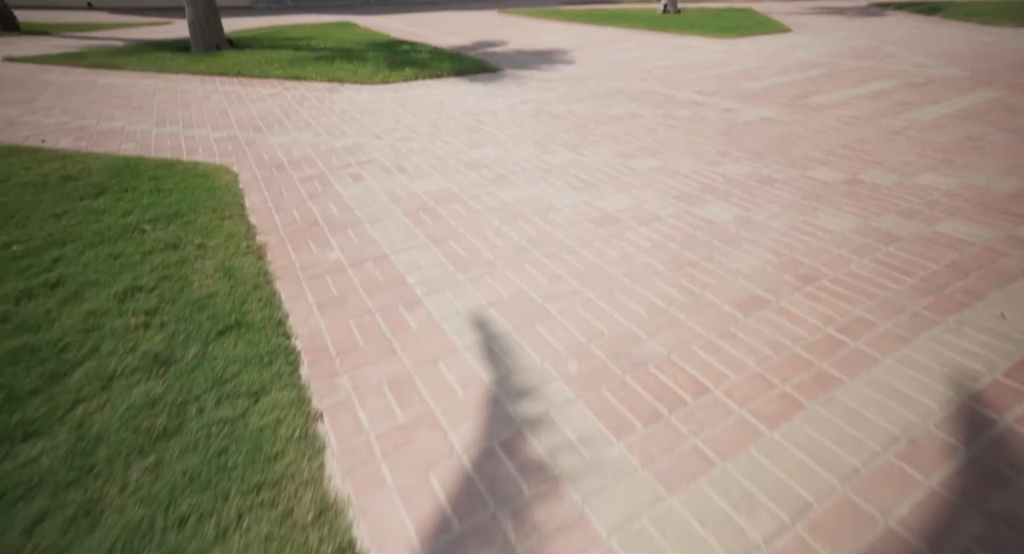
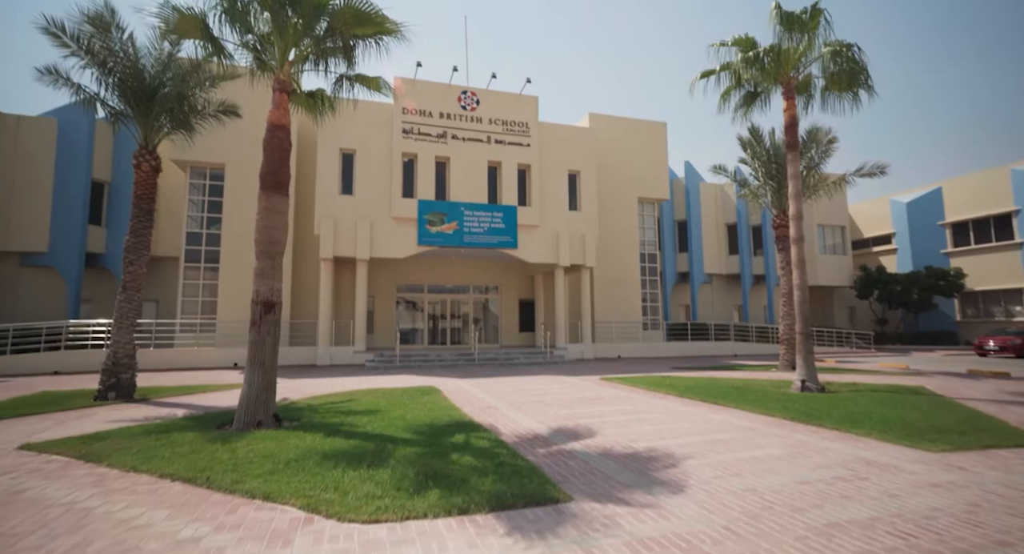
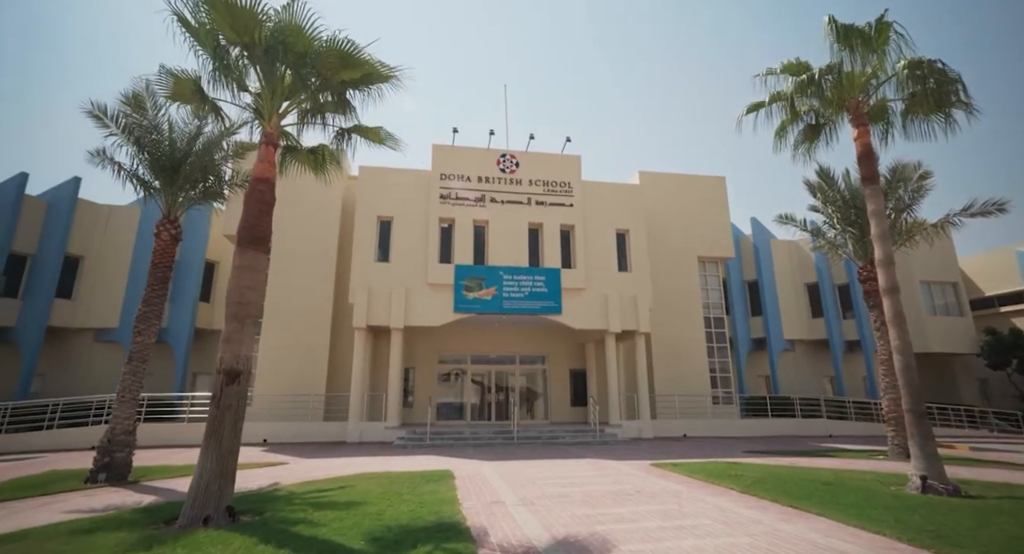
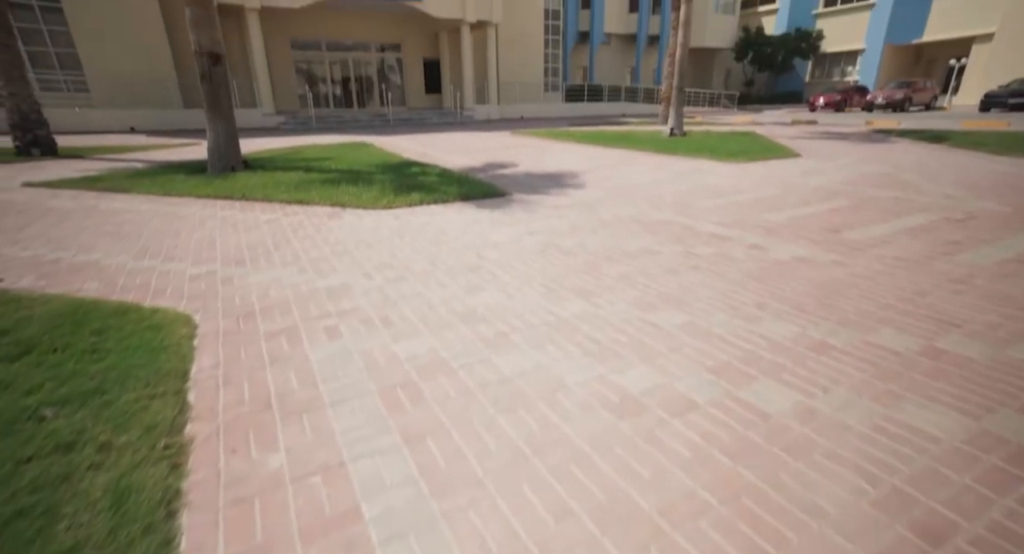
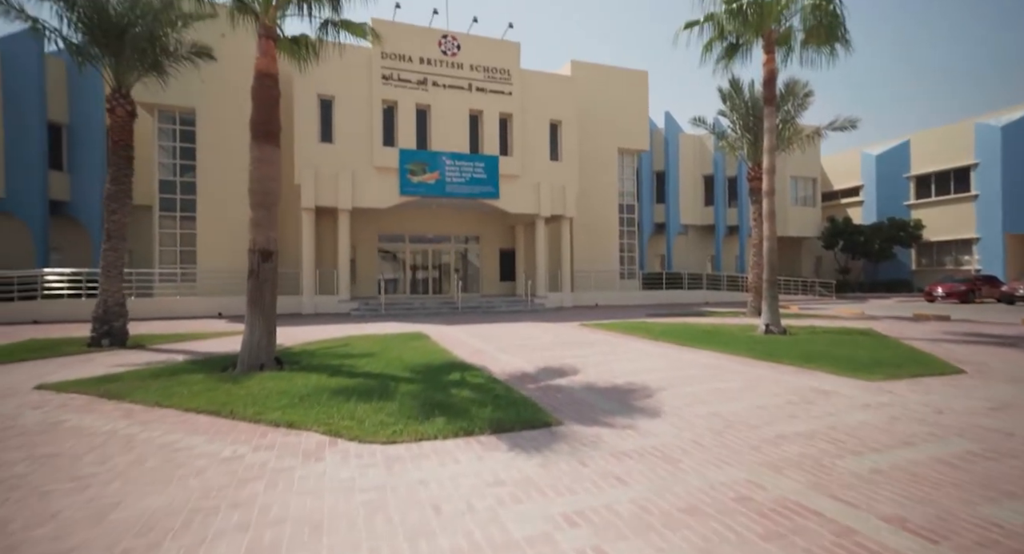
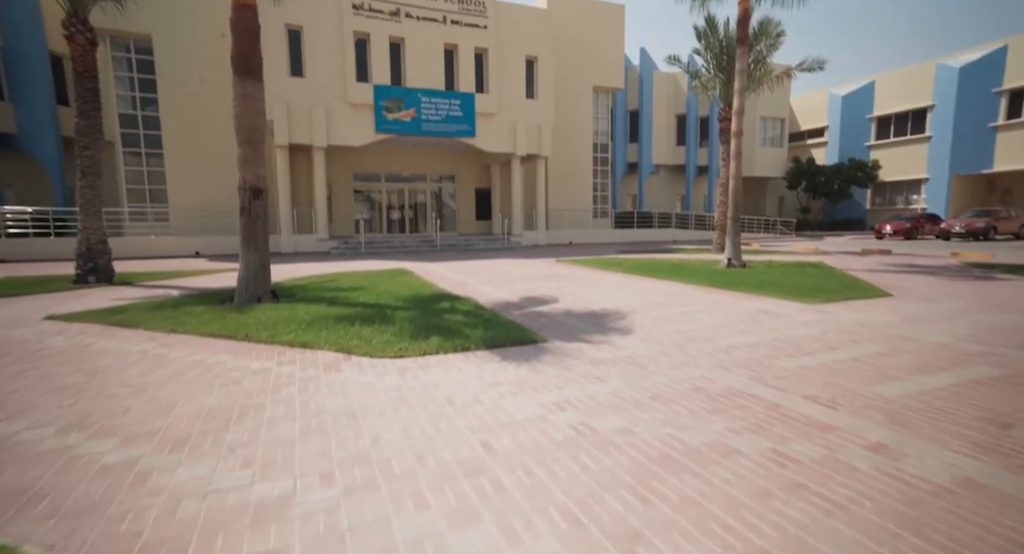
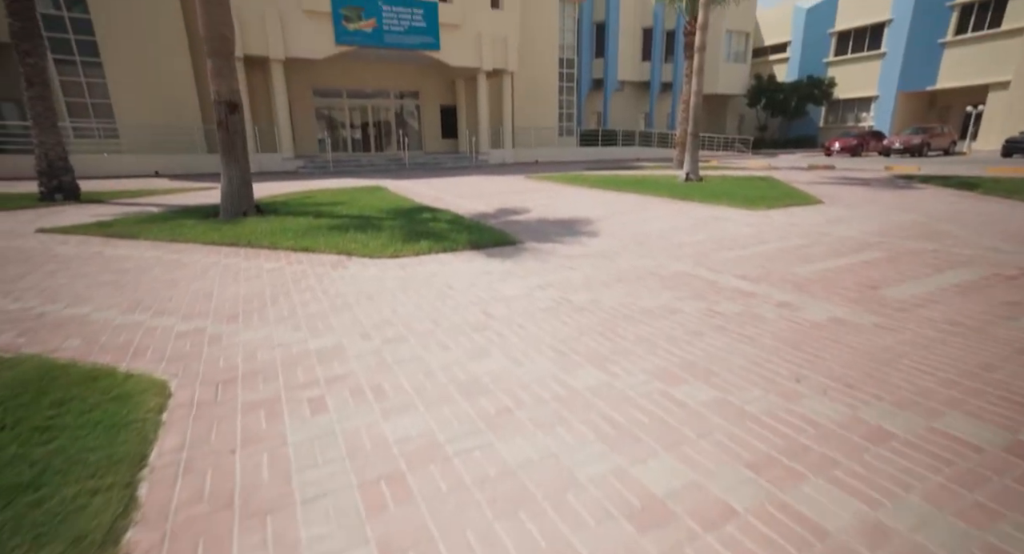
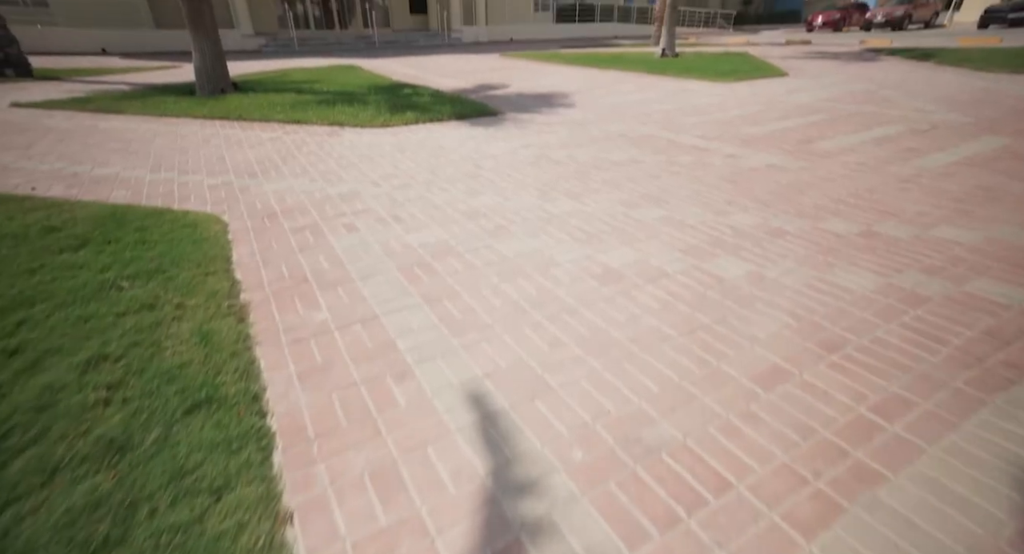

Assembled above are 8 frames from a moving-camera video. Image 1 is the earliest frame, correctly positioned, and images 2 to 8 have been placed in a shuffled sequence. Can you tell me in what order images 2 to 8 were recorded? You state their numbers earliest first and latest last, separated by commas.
8, 4, 7, 6, 5, 2, 3
